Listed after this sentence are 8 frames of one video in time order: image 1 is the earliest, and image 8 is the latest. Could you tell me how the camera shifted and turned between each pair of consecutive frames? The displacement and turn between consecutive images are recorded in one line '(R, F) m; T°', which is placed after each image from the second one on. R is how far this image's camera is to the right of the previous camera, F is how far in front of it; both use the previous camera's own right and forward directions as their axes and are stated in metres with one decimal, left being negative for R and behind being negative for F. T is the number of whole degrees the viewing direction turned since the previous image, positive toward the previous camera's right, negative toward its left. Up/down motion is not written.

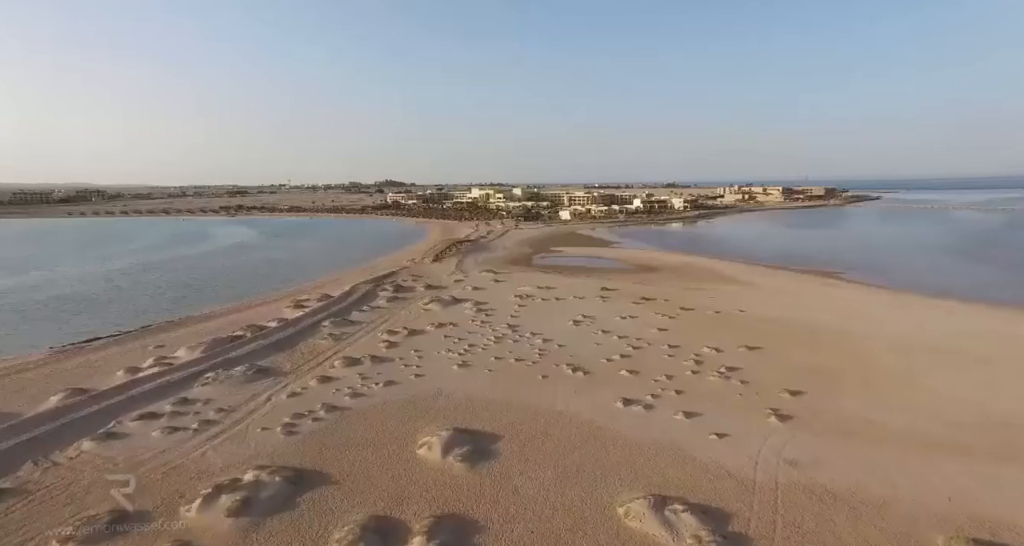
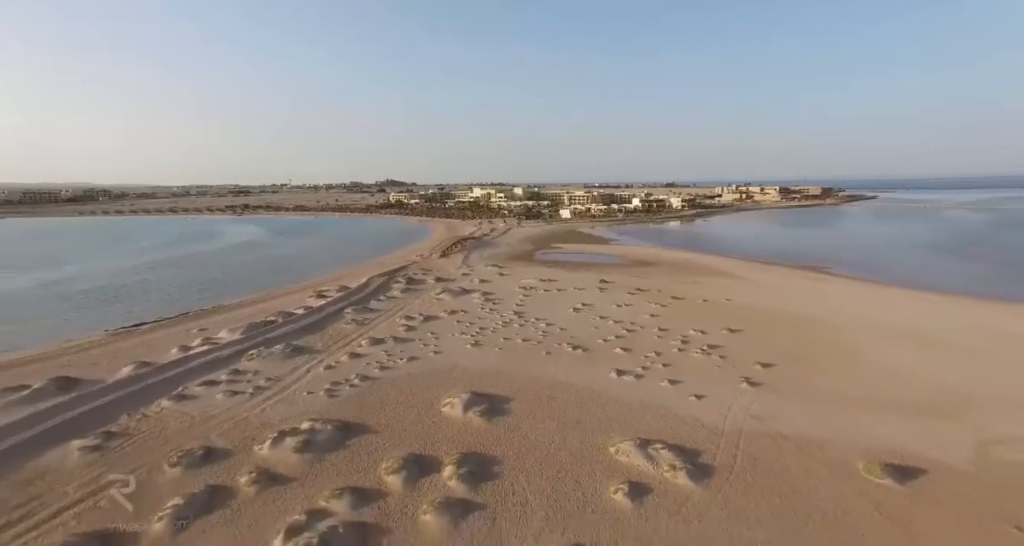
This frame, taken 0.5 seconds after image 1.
(-0.1, -1.2) m; 0°
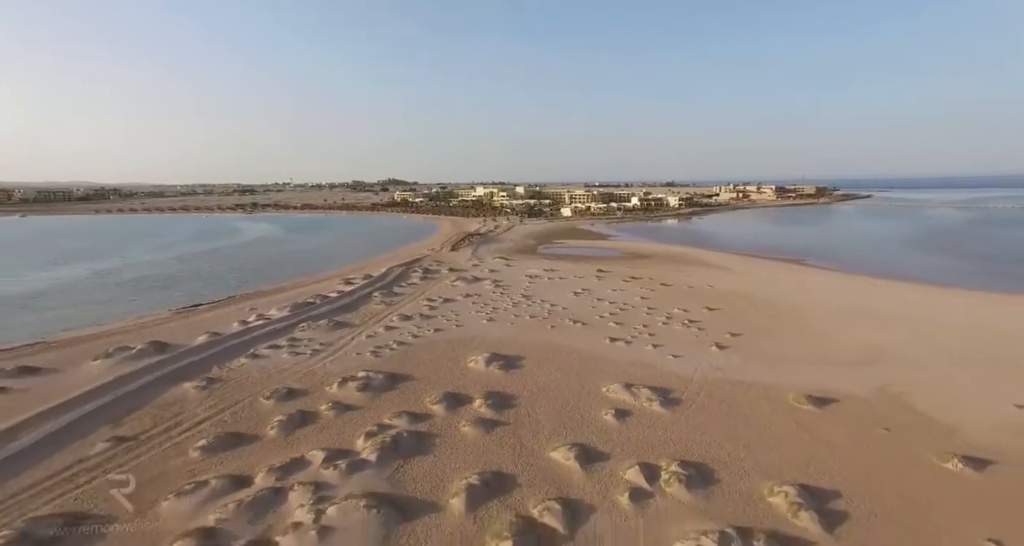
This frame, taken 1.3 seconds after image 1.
(-0.2, -1.8) m; 0°
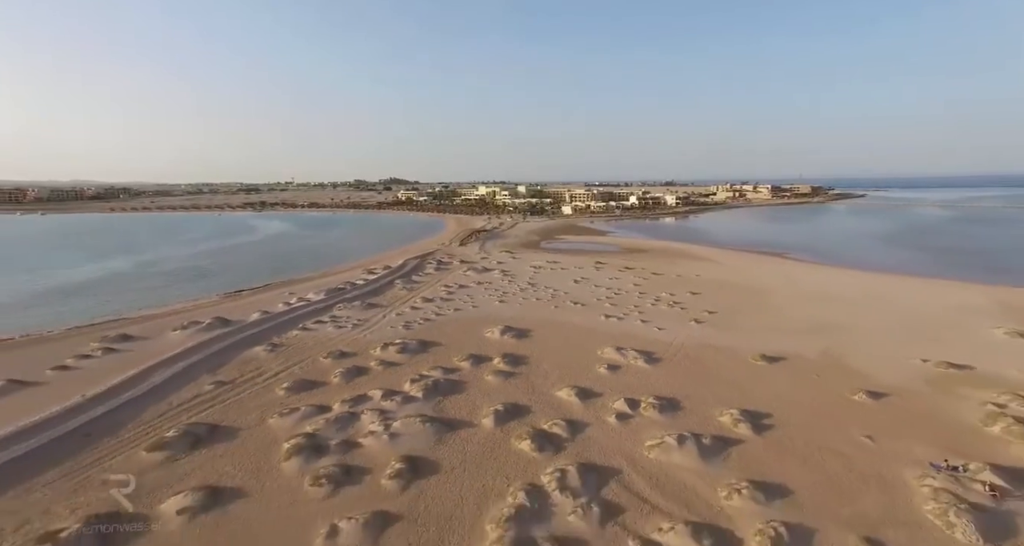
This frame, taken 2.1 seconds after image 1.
(-0.2, -1.8) m; 0°
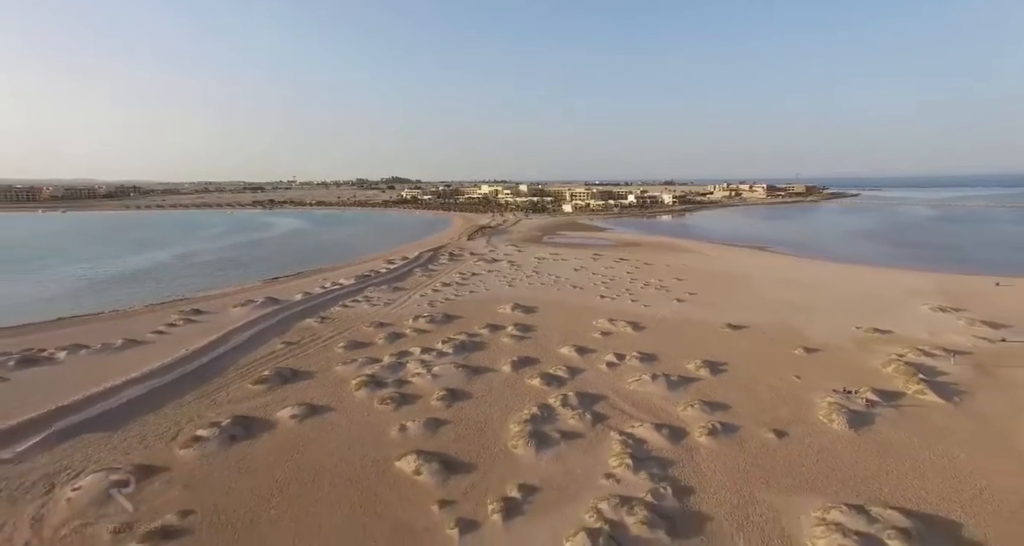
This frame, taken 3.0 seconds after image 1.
(-0.2, -2.0) m; 0°
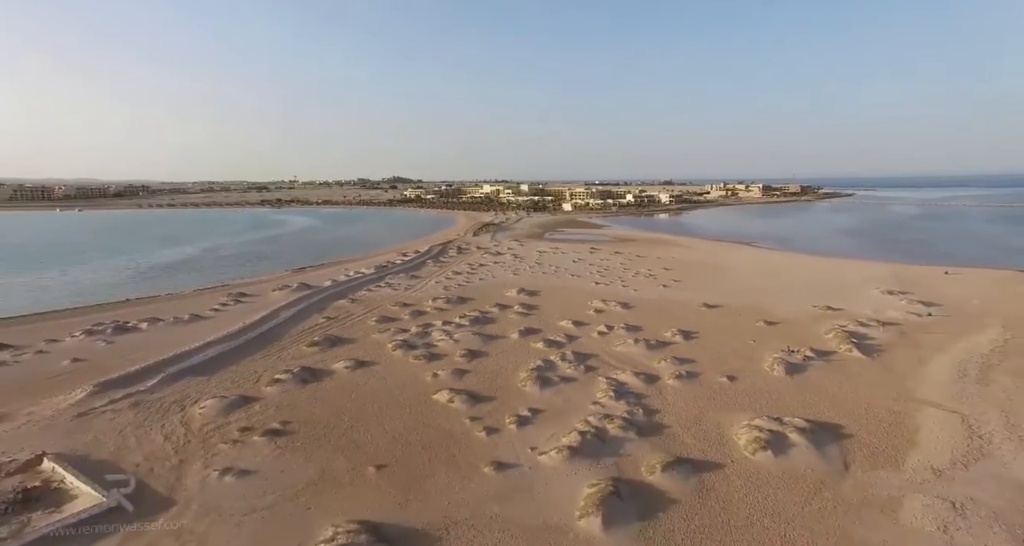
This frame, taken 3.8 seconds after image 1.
(-0.2, -1.8) m; 0°
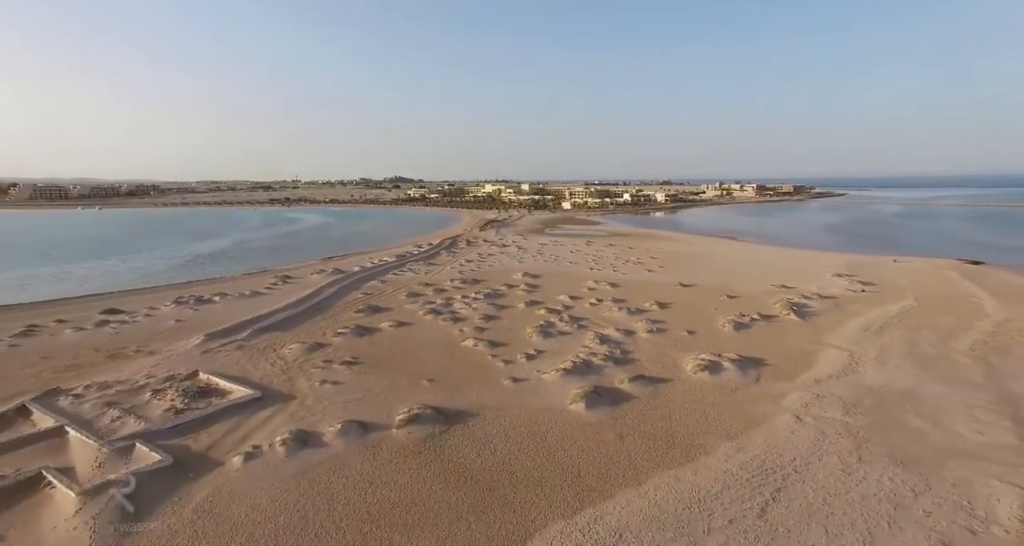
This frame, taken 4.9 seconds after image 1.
(-0.2, -2.4) m; 0°
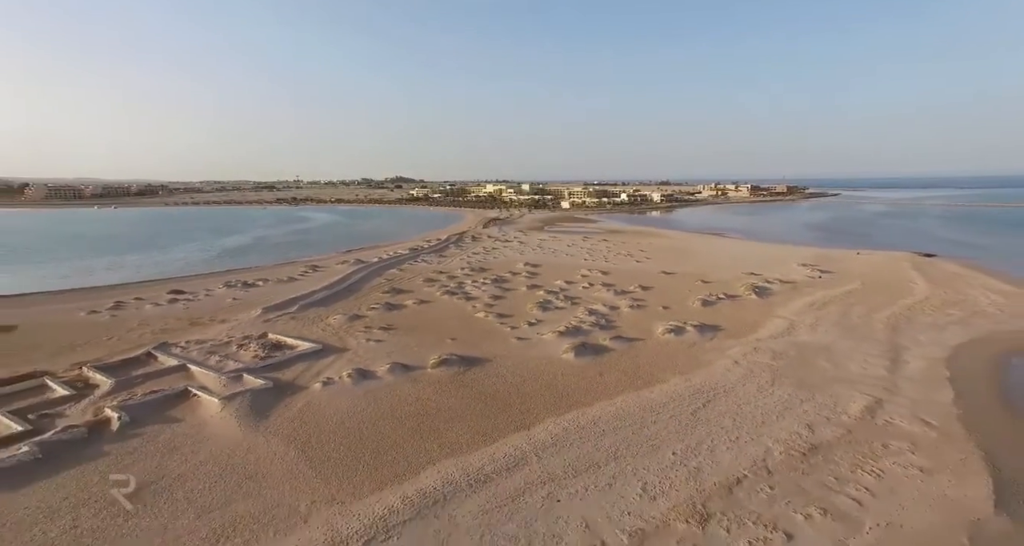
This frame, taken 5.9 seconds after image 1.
(-0.1, -2.1) m; 0°
